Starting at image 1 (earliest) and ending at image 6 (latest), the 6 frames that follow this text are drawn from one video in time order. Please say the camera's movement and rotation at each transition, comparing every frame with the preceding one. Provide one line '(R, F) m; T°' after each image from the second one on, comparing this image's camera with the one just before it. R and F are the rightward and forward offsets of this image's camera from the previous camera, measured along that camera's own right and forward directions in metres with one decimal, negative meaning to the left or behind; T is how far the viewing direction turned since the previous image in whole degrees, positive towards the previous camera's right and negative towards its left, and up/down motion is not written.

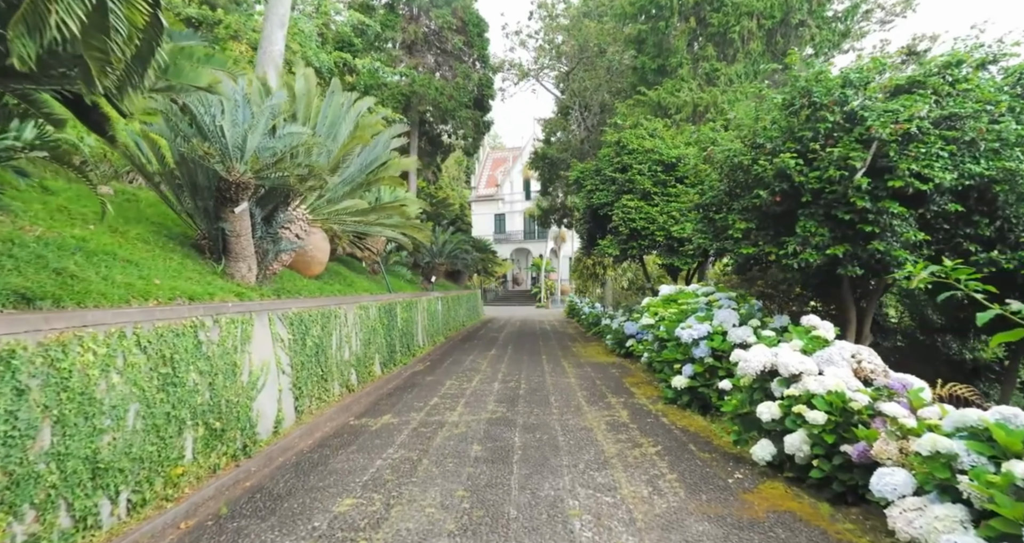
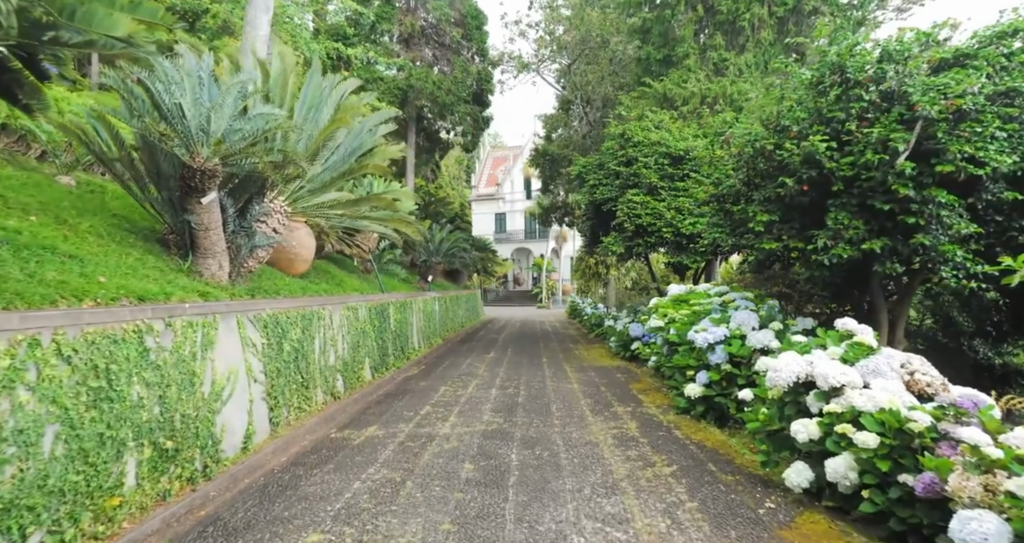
(0.0, +0.5) m; 0°
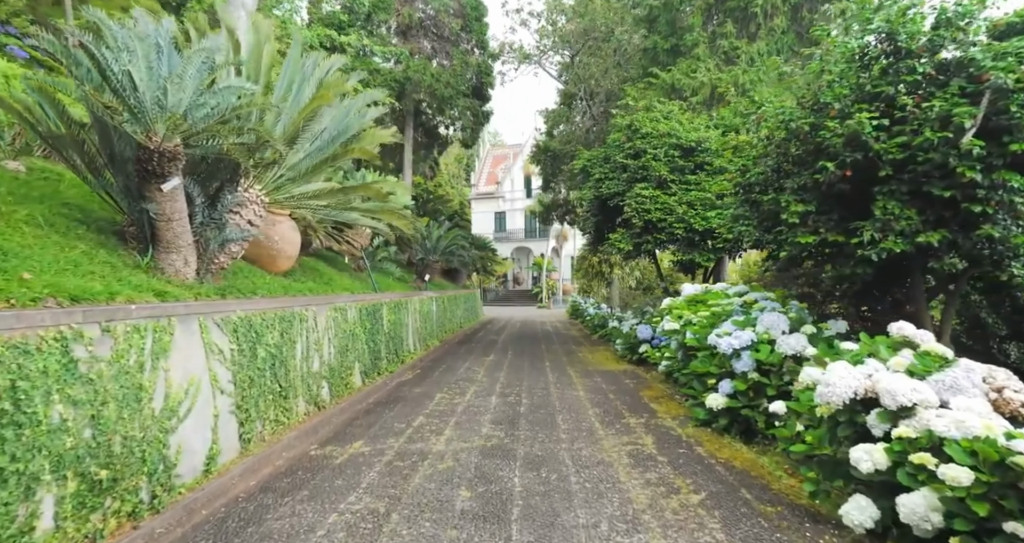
(0.0, +0.6) m; 0°
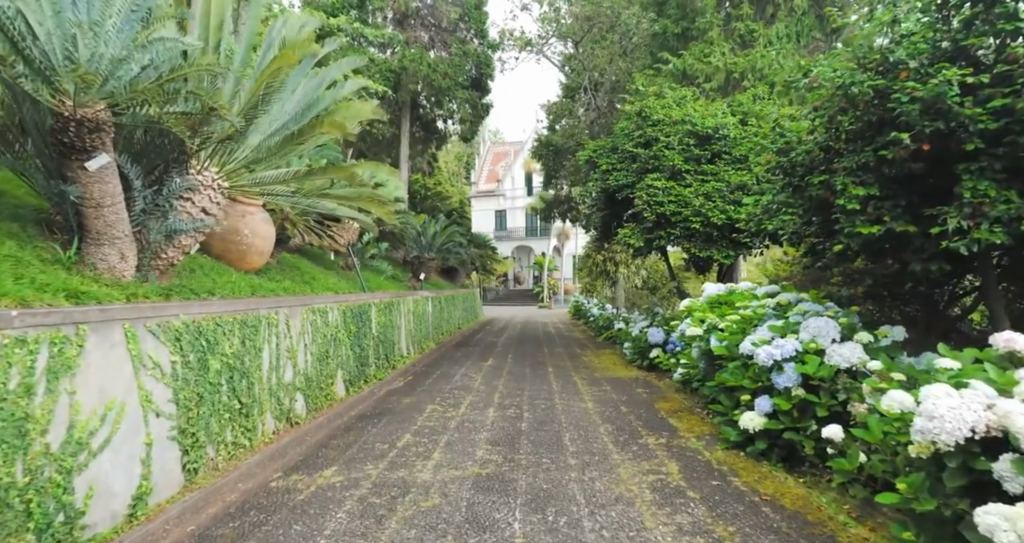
(0.0, +0.8) m; 0°
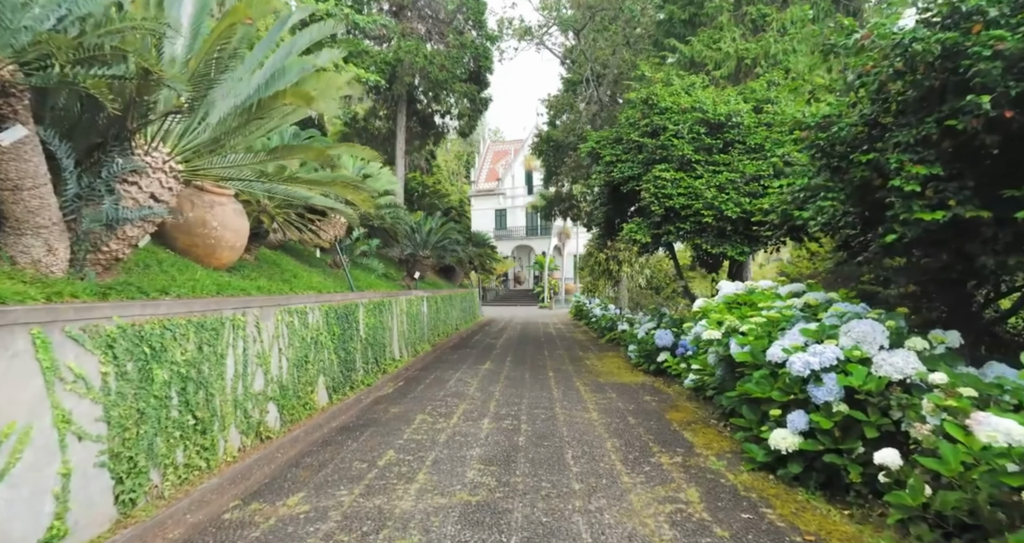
(0.0, +0.6) m; 0°
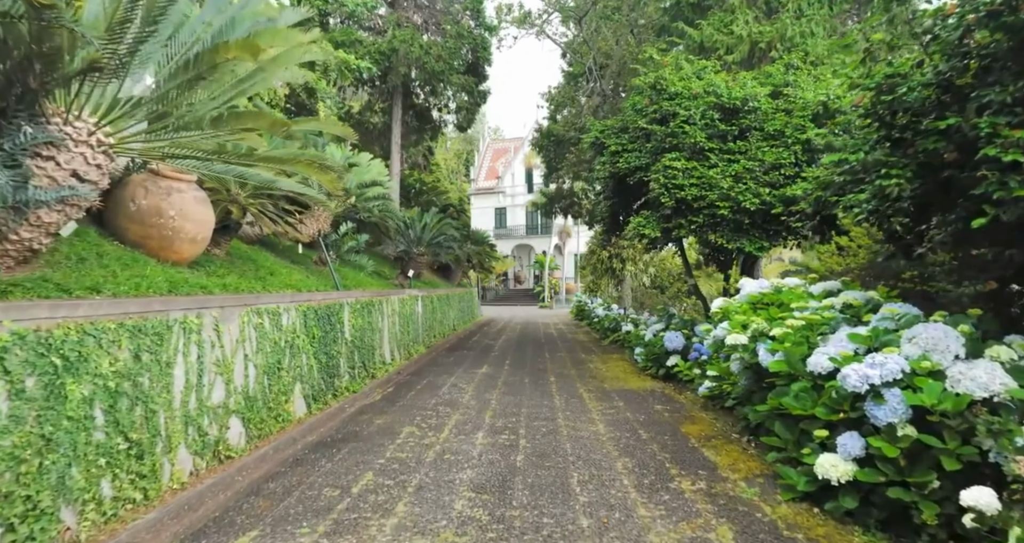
(0.0, +0.6) m; 0°
